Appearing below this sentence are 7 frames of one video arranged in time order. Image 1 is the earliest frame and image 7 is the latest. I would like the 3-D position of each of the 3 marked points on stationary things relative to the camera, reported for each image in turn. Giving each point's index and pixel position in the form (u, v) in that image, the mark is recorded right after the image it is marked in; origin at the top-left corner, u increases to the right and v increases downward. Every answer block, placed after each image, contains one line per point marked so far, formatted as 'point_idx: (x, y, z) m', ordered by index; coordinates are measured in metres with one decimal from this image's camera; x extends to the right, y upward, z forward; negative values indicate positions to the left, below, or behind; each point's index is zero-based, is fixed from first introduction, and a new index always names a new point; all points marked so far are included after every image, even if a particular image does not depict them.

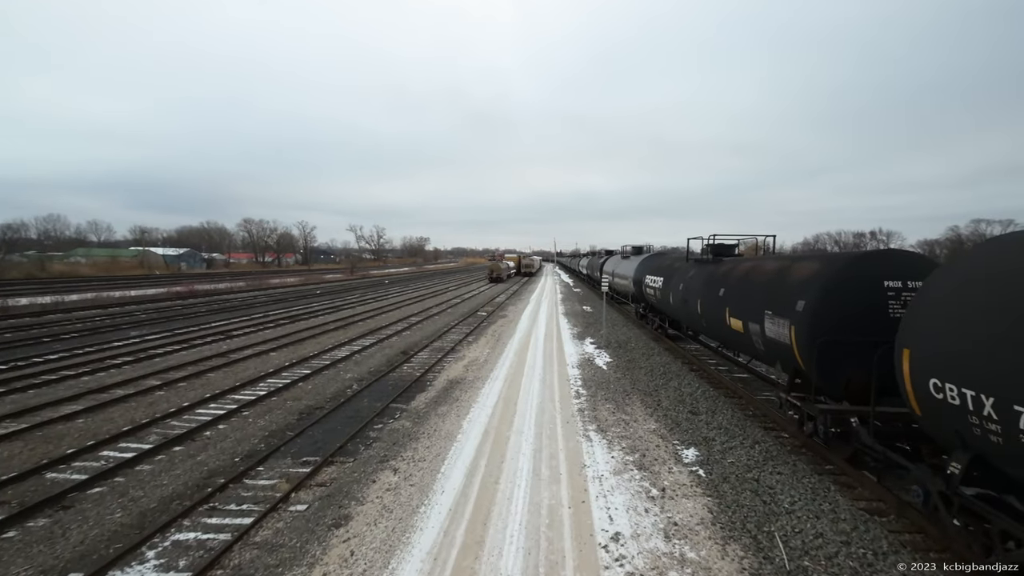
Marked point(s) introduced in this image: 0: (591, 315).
0: (+3.0, -1.1, +17.5) m
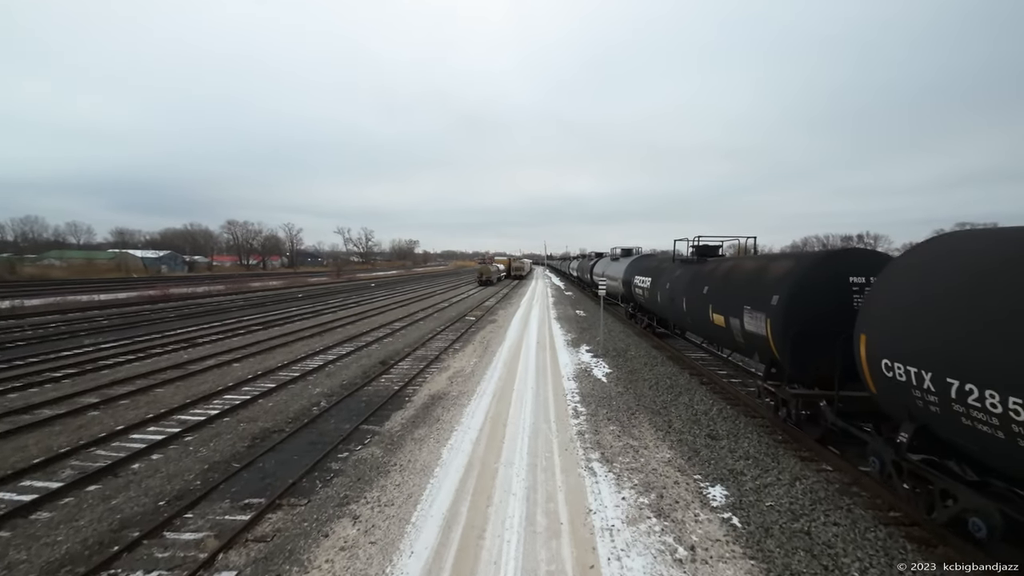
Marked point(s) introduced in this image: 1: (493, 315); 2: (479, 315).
0: (+2.6, -1.2, +17.1) m
1: (-0.9, -1.1, +18.4) m
2: (-1.4, -1.1, +18.3) m
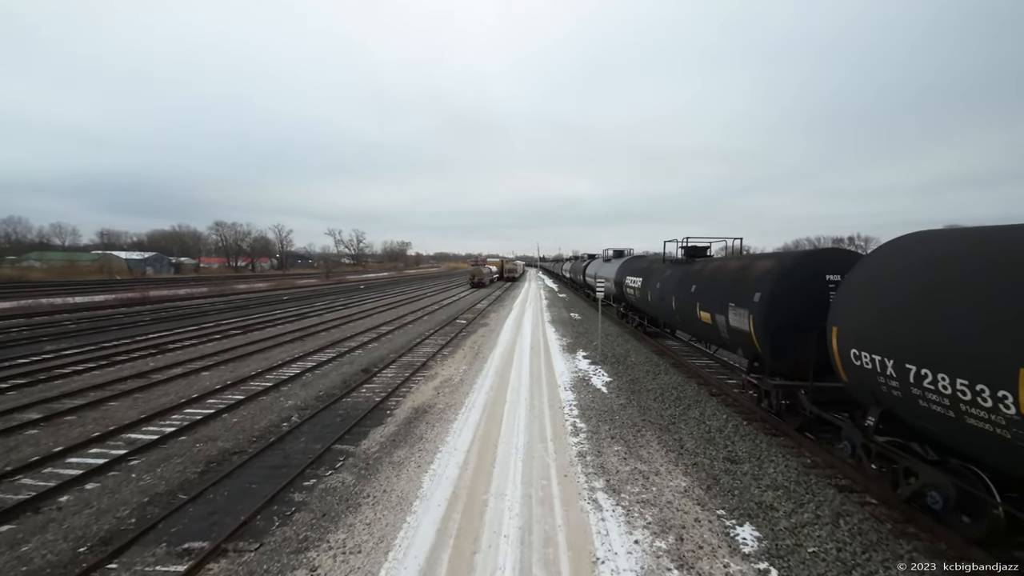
0: (+2.4, -1.2, +16.8) m
1: (-1.1, -1.2, +18.0) m
2: (-1.7, -1.2, +18.0) m
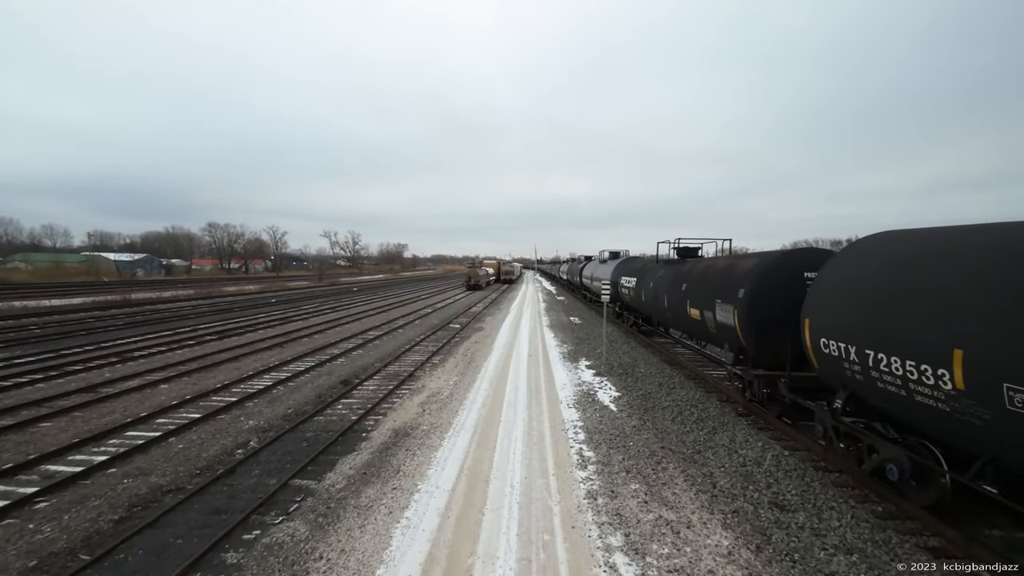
0: (+2.2, -1.3, +16.4) m
1: (-1.3, -1.3, +17.6) m
2: (-1.8, -1.3, +17.5) m
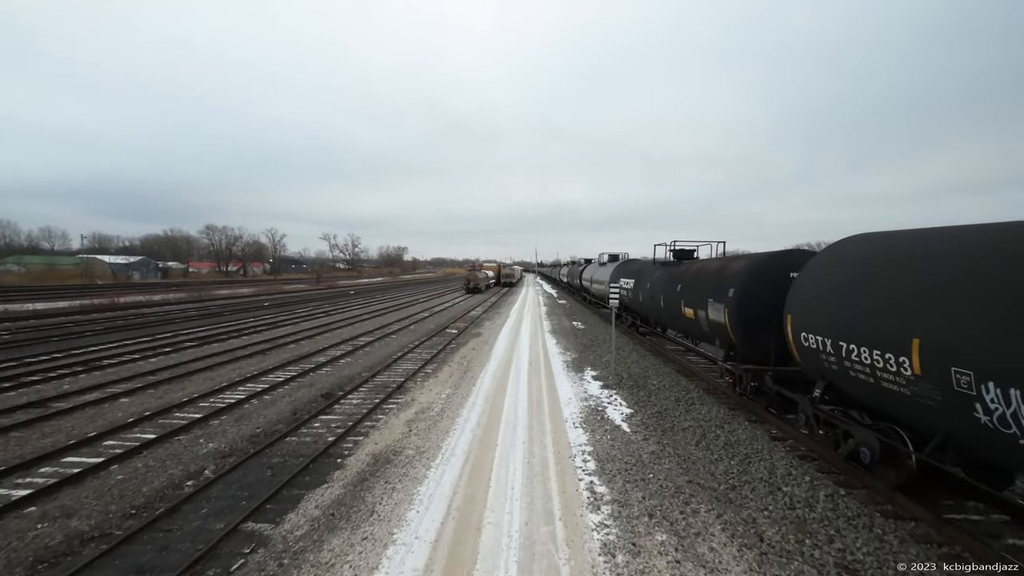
0: (+2.2, -1.4, +16.0) m
1: (-1.3, -1.4, +17.2) m
2: (-1.8, -1.4, +17.1) m
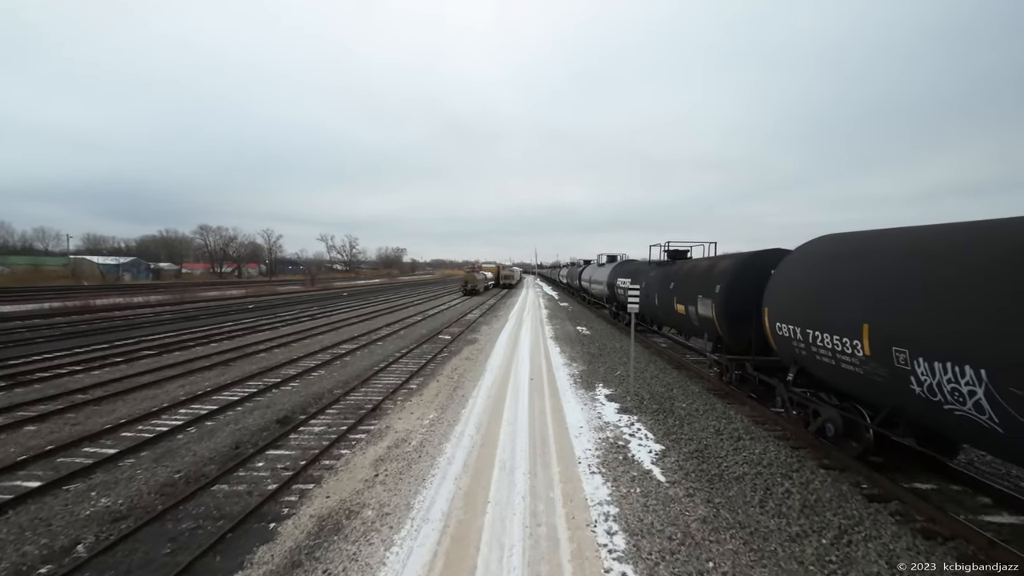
0: (+2.2, -1.5, +15.4) m
1: (-1.3, -1.5, +16.6) m
2: (-1.8, -1.4, +16.5) m
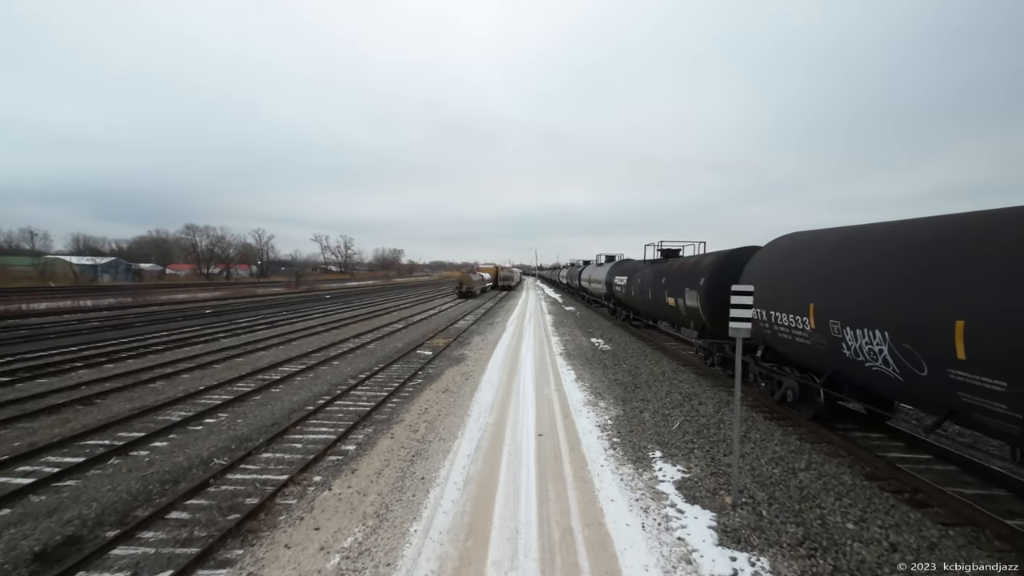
0: (+2.2, -1.6, +13.9) m
1: (-1.3, -1.5, +15.1) m
2: (-1.8, -1.5, +15.0) m
